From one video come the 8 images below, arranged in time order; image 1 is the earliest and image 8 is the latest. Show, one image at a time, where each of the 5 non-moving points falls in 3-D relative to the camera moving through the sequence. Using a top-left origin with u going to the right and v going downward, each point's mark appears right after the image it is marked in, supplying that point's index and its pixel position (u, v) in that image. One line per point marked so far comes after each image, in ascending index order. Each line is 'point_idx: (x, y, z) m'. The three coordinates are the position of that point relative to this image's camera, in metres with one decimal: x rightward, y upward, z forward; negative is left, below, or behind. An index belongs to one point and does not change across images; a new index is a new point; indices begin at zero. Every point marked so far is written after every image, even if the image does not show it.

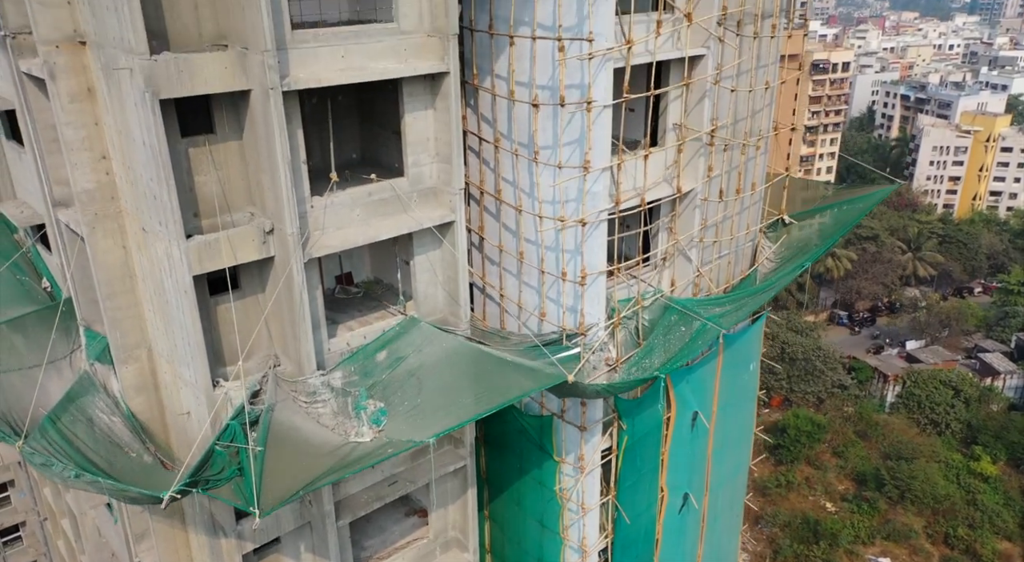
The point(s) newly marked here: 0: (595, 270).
0: (+1.2, +0.1, +11.9) m
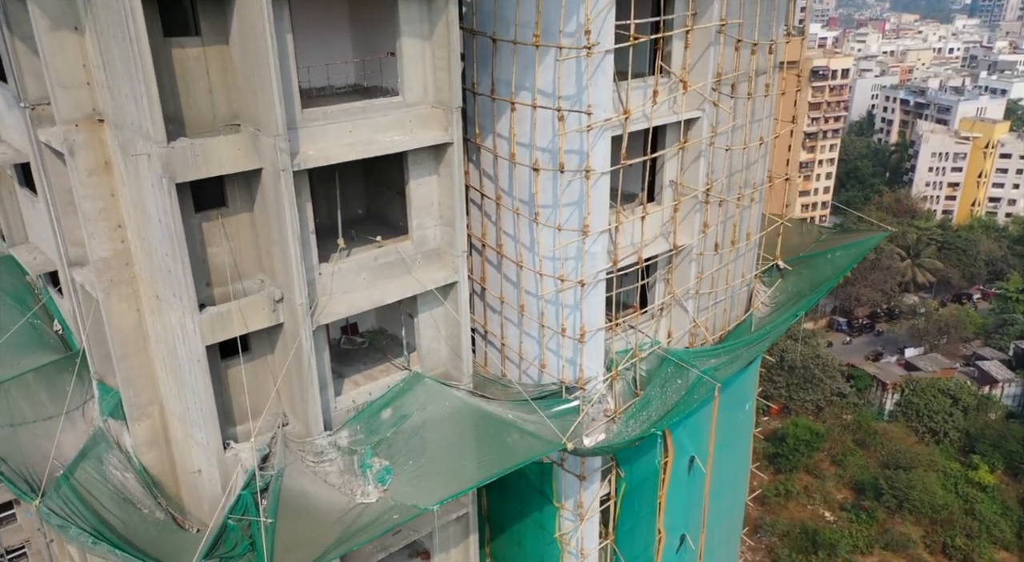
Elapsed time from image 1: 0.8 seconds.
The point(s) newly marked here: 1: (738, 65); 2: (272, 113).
0: (+1.2, -0.7, +12.2) m
1: (+3.3, +3.2, +12.4) m
2: (-2.5, +1.8, +8.8) m
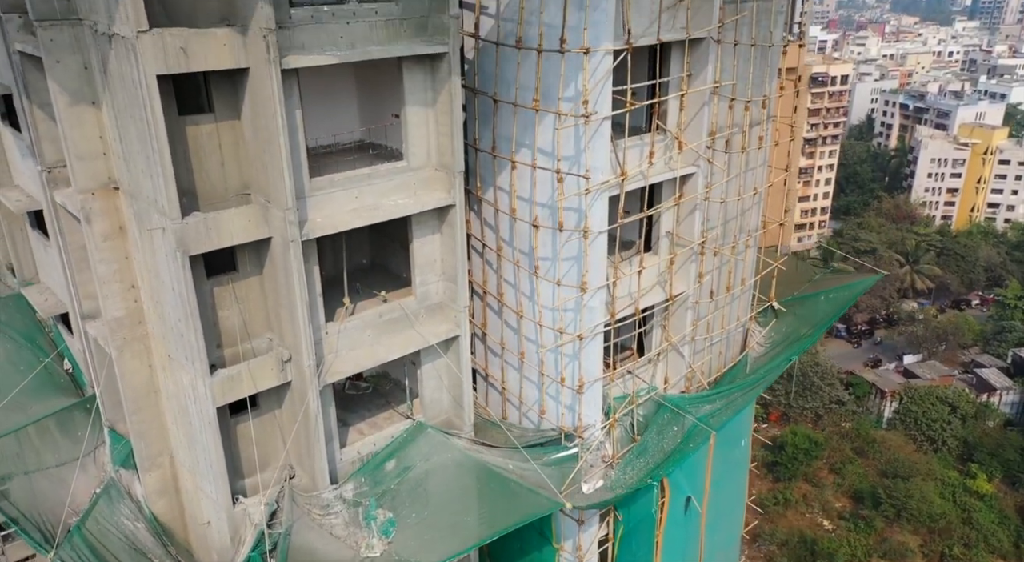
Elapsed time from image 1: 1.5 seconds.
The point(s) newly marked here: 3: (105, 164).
0: (+1.2, -1.5, +12.6) m
1: (+3.4, +2.4, +12.7) m
2: (-2.5, +1.0, +9.2) m
3: (-4.8, +1.4, +9.9) m
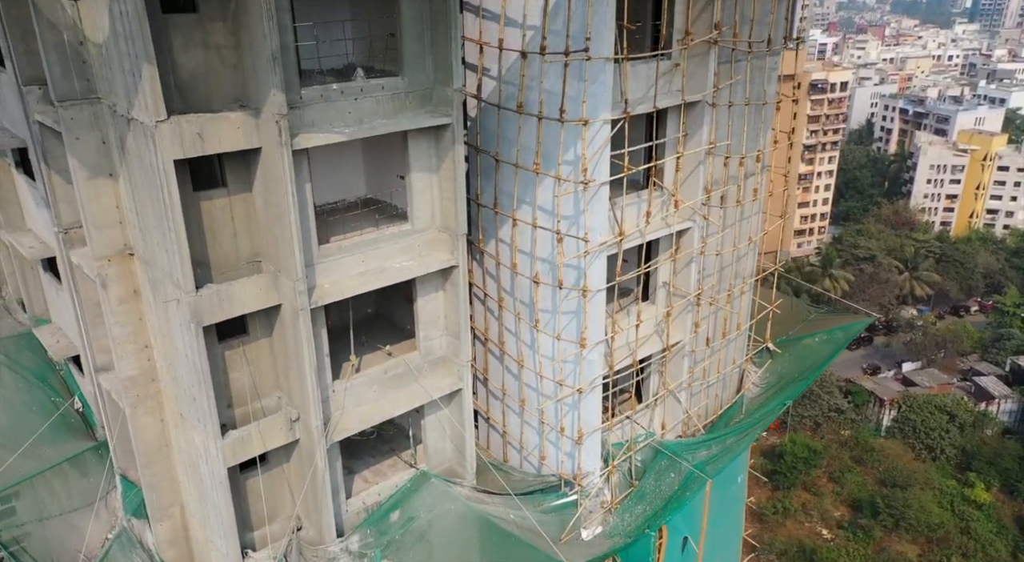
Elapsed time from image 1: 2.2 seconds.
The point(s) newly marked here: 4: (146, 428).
0: (+1.2, -2.3, +12.9) m
1: (+3.4, +1.7, +13.1) m
2: (-2.5, +0.2, +9.5) m
3: (-4.8, +0.6, +10.2) m
4: (-4.9, -2.0, +11.2) m
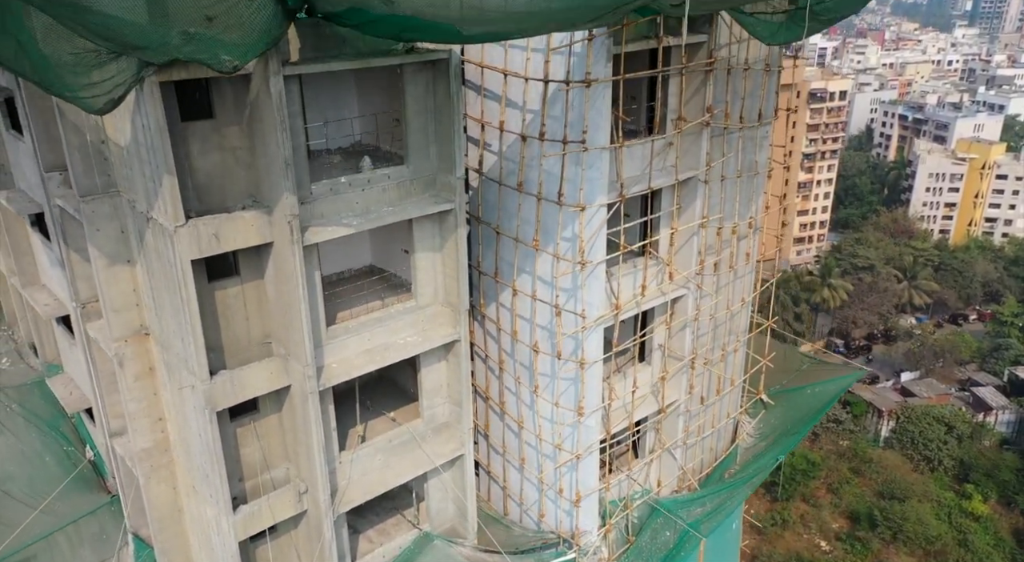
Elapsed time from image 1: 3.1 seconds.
0: (+1.2, -3.3, +13.3) m
1: (+3.4, +0.6, +13.5) m
2: (-2.5, -0.8, +10.0) m
3: (-4.8, -0.4, +10.7) m
4: (-4.9, -3.0, +11.6) m
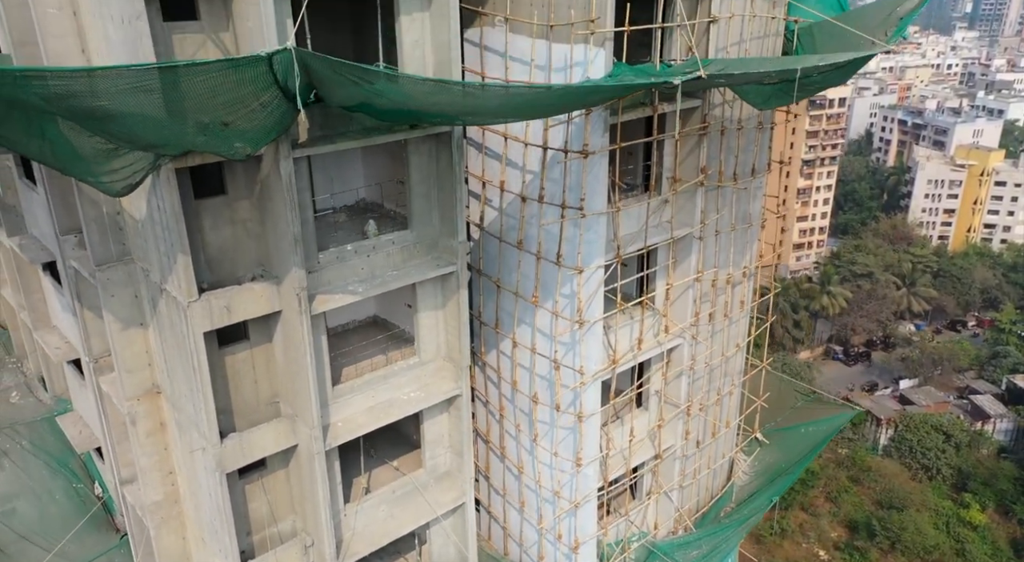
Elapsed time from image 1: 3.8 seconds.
0: (+1.2, -4.1, +13.7) m
1: (+3.4, -0.2, +13.9) m
2: (-2.5, -1.6, +10.3) m
3: (-4.8, -1.2, +11.0) m
4: (-4.9, -3.8, +12.0) m
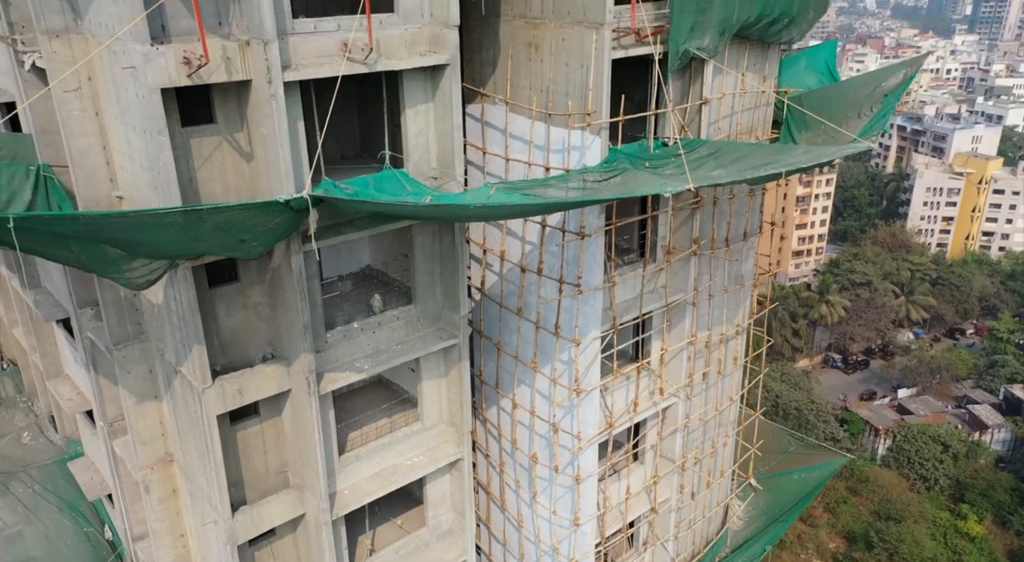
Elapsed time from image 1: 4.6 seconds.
0: (+1.2, -5.1, +14.1) m
1: (+3.4, -1.2, +14.3) m
2: (-2.5, -2.6, +10.7) m
3: (-4.8, -2.2, +11.5) m
4: (-4.9, -4.8, +12.4) m
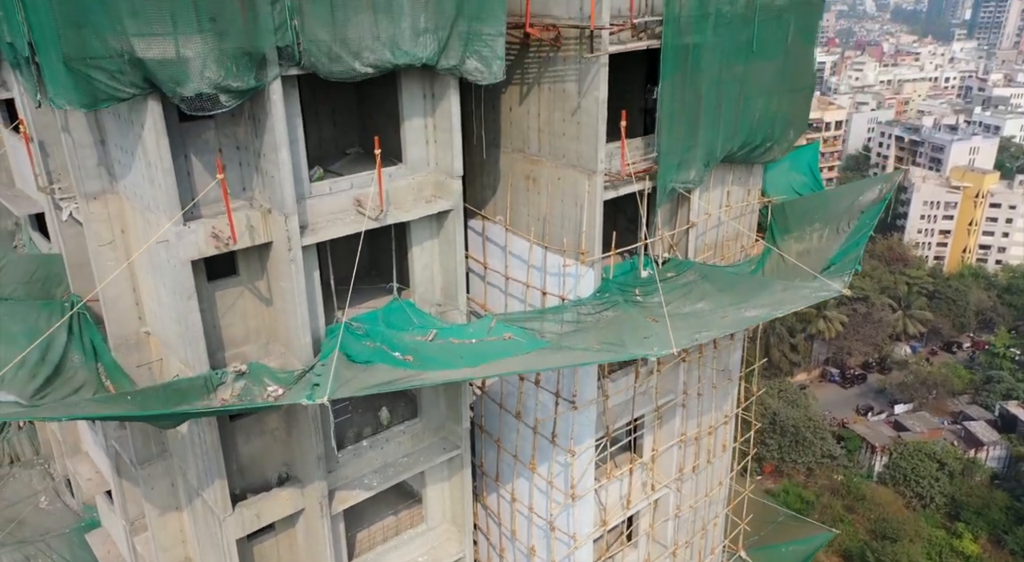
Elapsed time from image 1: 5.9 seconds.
0: (+1.2, -6.8, +14.8) m
1: (+3.4, -2.9, +15.1) m
2: (-2.5, -4.3, +11.5) m
3: (-4.8, -3.9, +12.2) m
4: (-5.0, -6.5, +13.2) m
